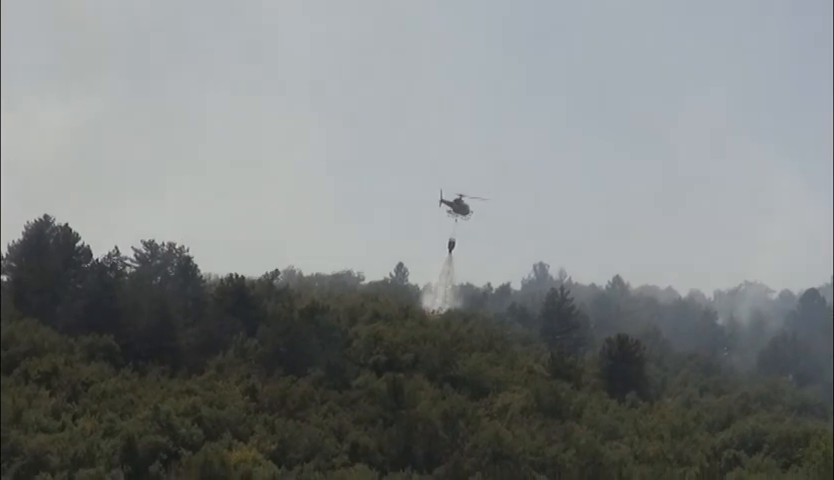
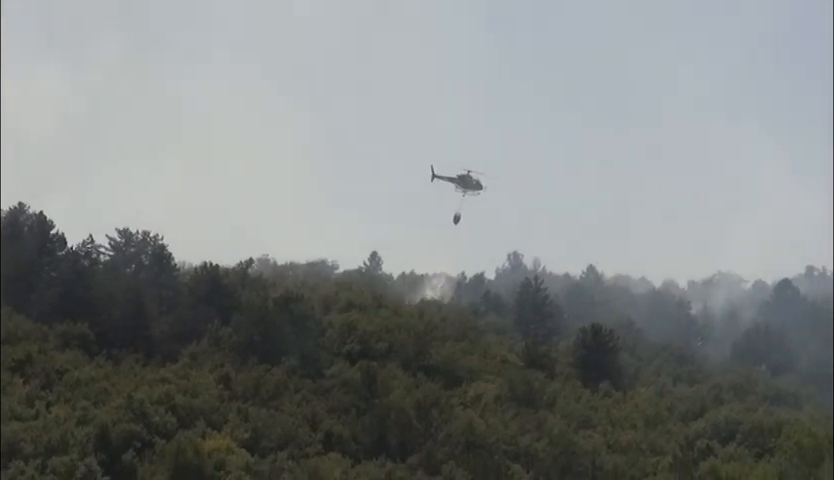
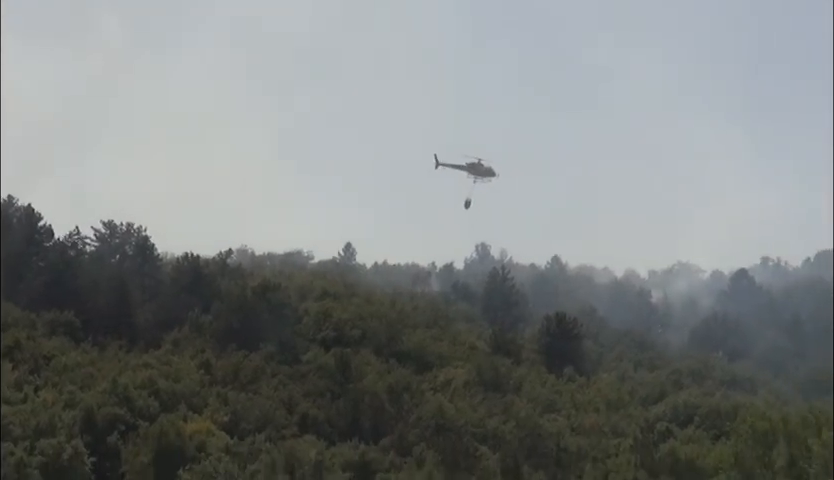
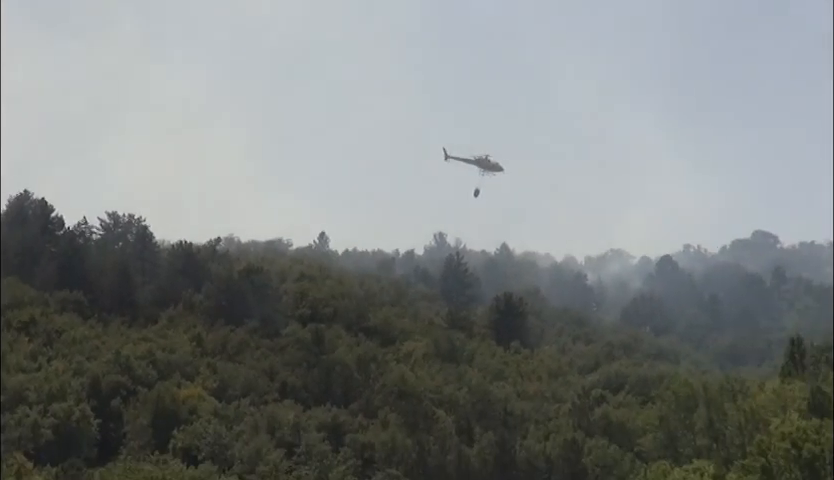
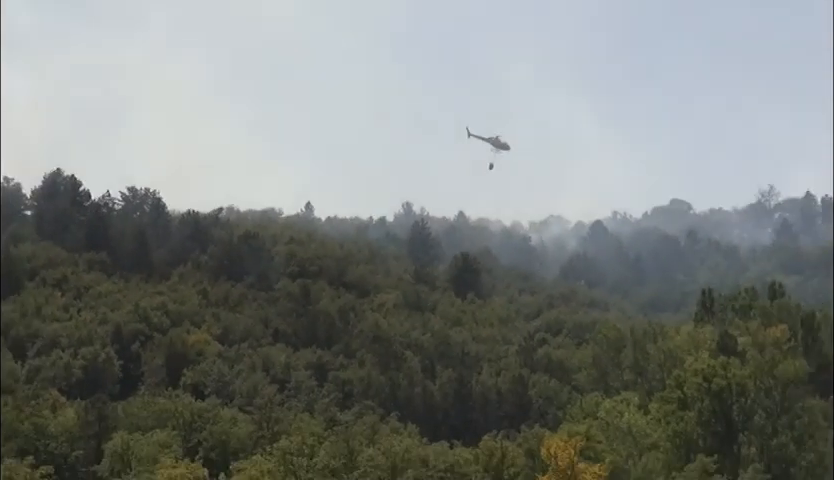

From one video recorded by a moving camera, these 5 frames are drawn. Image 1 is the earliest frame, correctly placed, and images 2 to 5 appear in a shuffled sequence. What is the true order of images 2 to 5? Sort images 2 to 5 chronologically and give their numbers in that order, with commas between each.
2, 3, 4, 5
